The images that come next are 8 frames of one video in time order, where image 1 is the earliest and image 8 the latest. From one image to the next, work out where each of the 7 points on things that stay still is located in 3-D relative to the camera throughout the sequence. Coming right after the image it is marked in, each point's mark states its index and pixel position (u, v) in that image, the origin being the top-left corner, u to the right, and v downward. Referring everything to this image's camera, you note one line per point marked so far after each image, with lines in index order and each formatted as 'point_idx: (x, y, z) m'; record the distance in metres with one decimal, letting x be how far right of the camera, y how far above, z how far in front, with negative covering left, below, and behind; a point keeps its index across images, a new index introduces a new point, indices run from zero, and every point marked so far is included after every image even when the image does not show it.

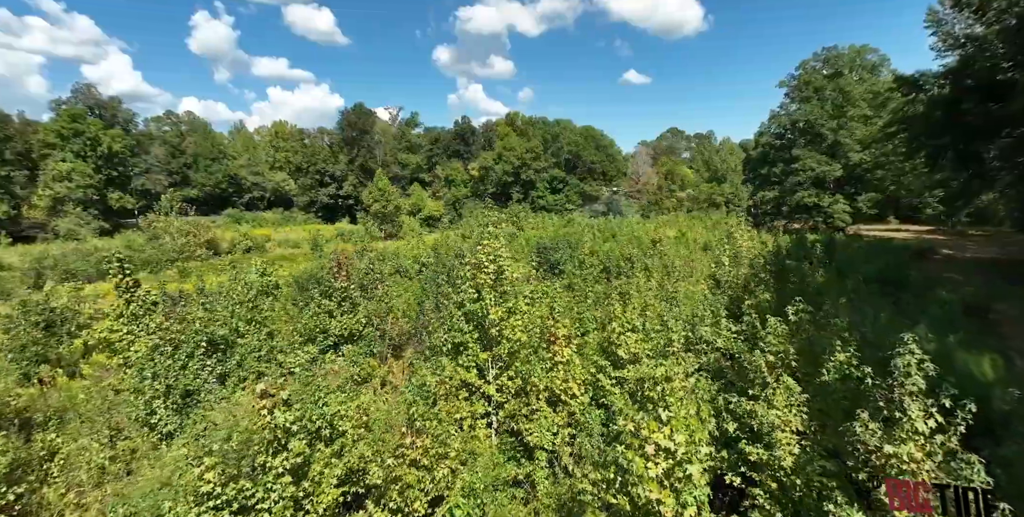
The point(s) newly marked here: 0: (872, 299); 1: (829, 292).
0: (+11.4, -1.6, +15.2) m
1: (+9.2, -1.2, +13.8) m
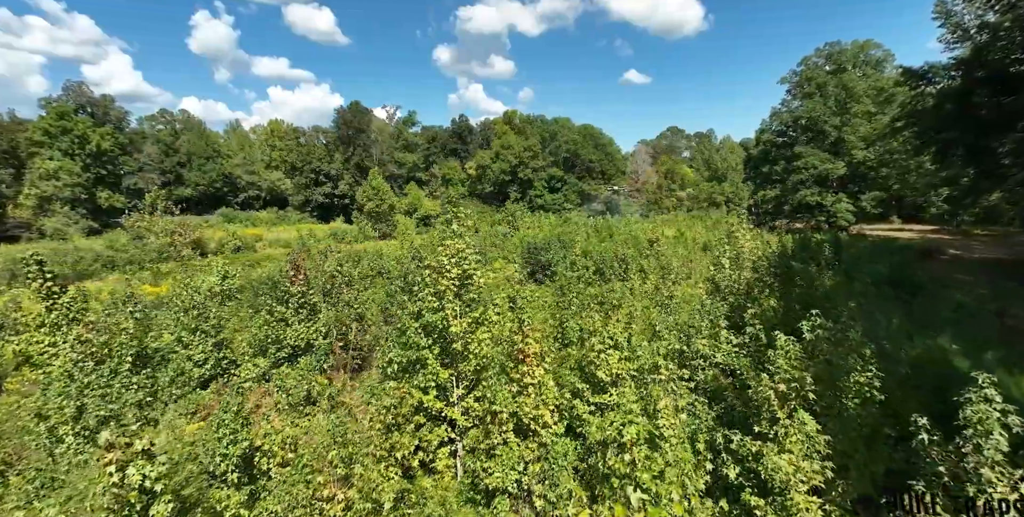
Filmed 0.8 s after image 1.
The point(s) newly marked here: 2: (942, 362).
0: (+10.9, -1.6, +14.2) m
1: (+8.7, -1.2, +12.8) m
2: (+9.1, -2.2, +10.0) m
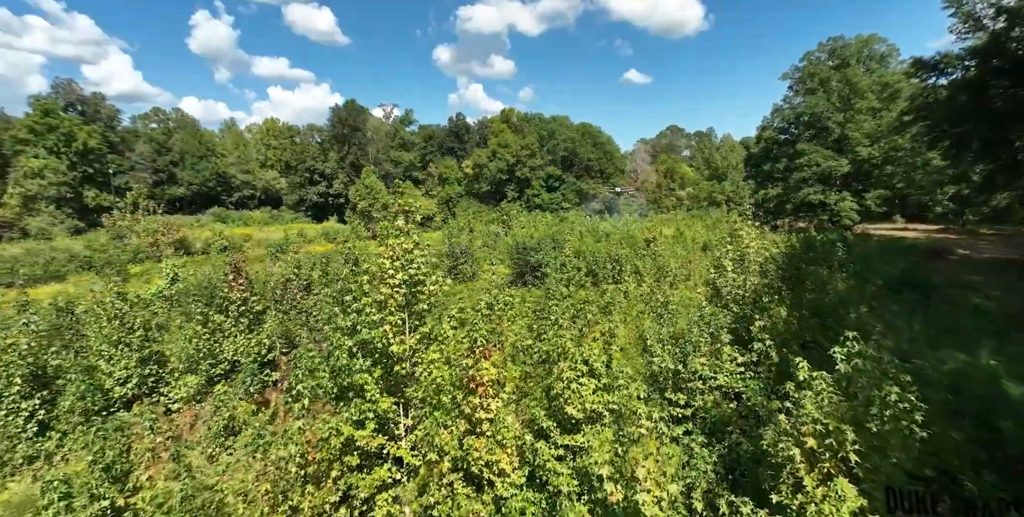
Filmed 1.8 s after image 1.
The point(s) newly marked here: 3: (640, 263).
0: (+10.4, -1.7, +13.0) m
1: (+8.2, -1.2, +11.6) m
2: (+8.6, -2.2, +8.8) m
3: (+4.8, -0.2, +18.4) m
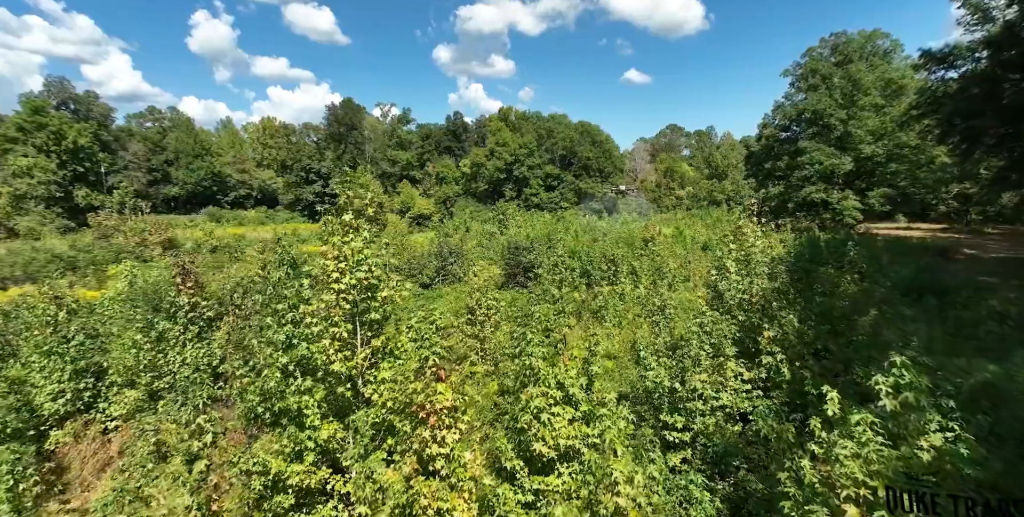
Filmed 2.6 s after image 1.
0: (+10.1, -1.7, +12.1) m
1: (+7.9, -1.2, +10.7) m
2: (+8.2, -2.2, +8.0) m
3: (+4.5, -0.2, +17.5) m
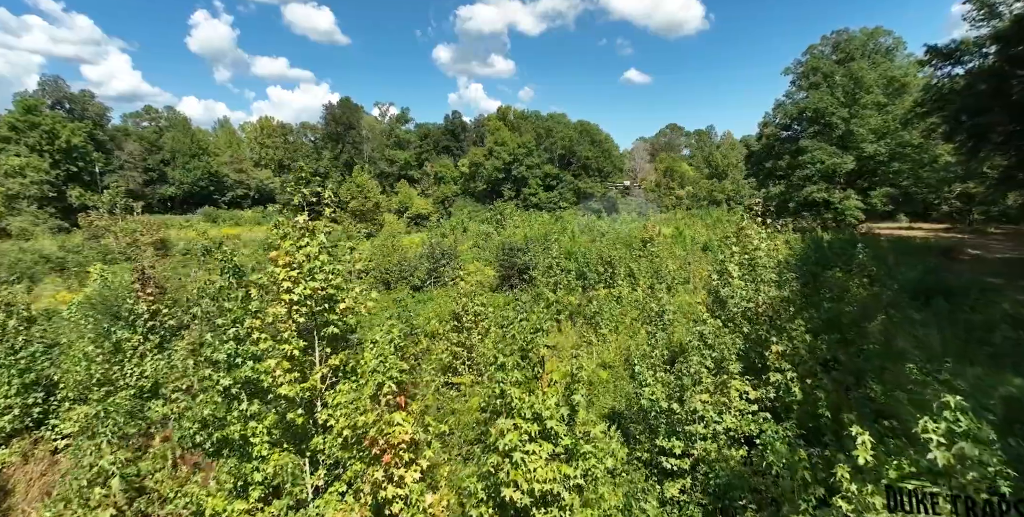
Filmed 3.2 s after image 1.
0: (+9.9, -1.7, +11.6) m
1: (+7.7, -1.3, +10.2) m
2: (+8.0, -2.3, +7.4) m
3: (+4.3, -0.2, +17.0) m
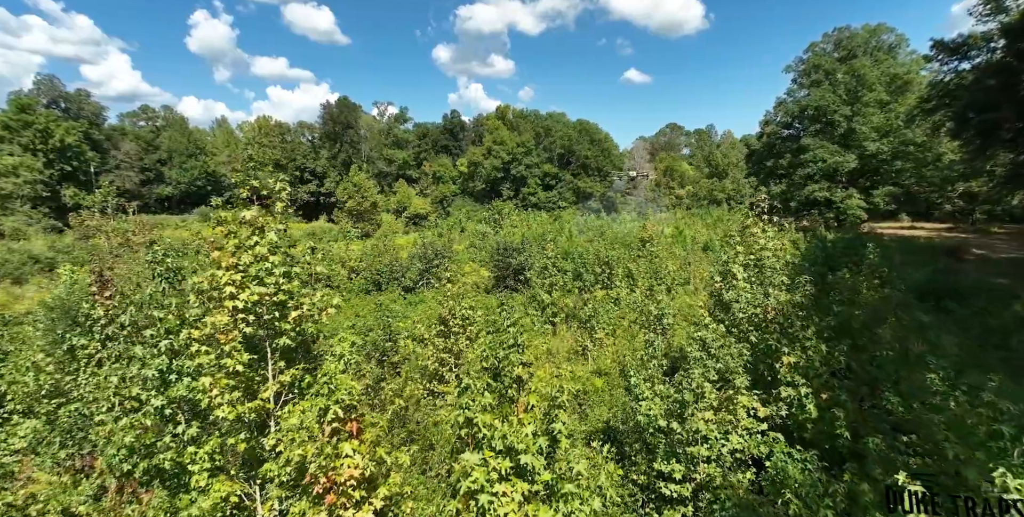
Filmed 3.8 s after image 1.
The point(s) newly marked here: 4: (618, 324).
0: (+9.7, -1.7, +11.1) m
1: (+7.5, -1.3, +9.7) m
2: (+7.9, -2.3, +6.9) m
3: (+4.1, -0.2, +16.5) m
4: (+2.8, -1.8, +13.0) m
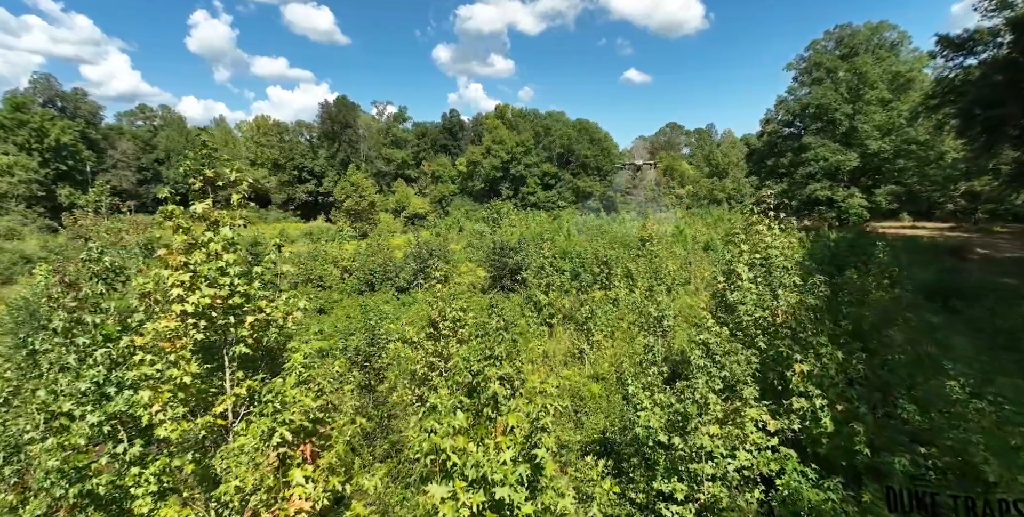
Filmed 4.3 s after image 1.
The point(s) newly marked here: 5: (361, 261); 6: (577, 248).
0: (+9.6, -1.7, +10.7) m
1: (+7.4, -1.3, +9.3) m
2: (+7.7, -2.3, +6.6) m
3: (+4.0, -0.2, +16.1) m
4: (+2.7, -1.7, +12.6) m
5: (-6.2, -0.1, +19.6) m
6: (+2.8, +0.5, +19.9) m
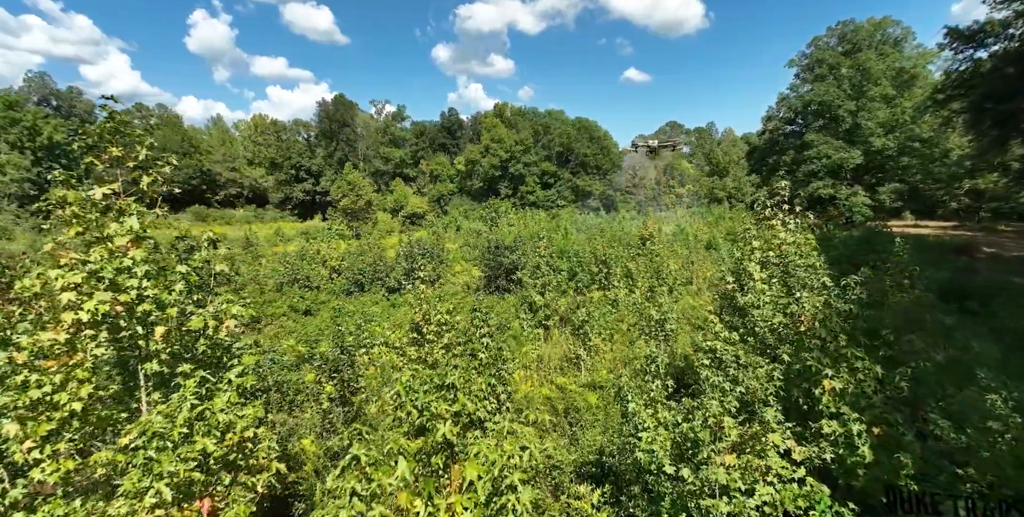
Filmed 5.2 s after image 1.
0: (+9.4, -1.7, +10.1) m
1: (+7.2, -1.3, +8.7) m
2: (+7.6, -2.2, +5.9) m
3: (+3.9, -0.2, +15.5) m
4: (+2.6, -1.7, +12.0) m
5: (-6.3, -0.1, +19.0) m
6: (+2.6, +0.5, +19.3) m
